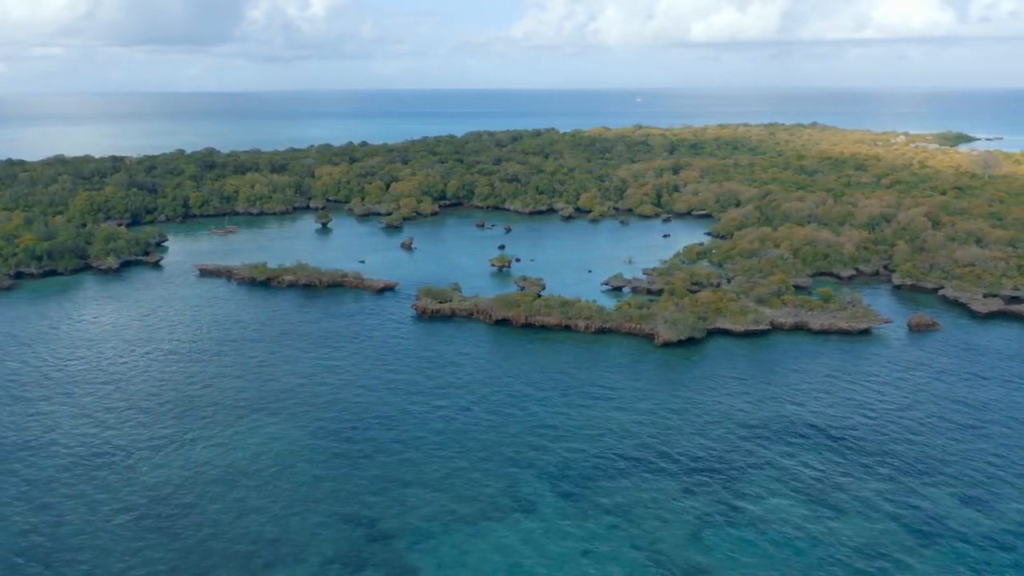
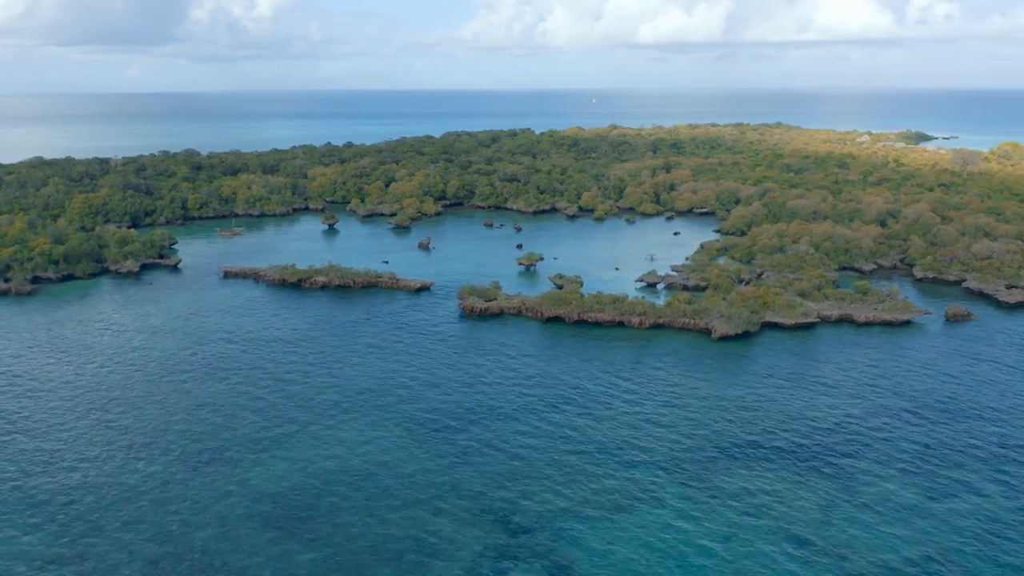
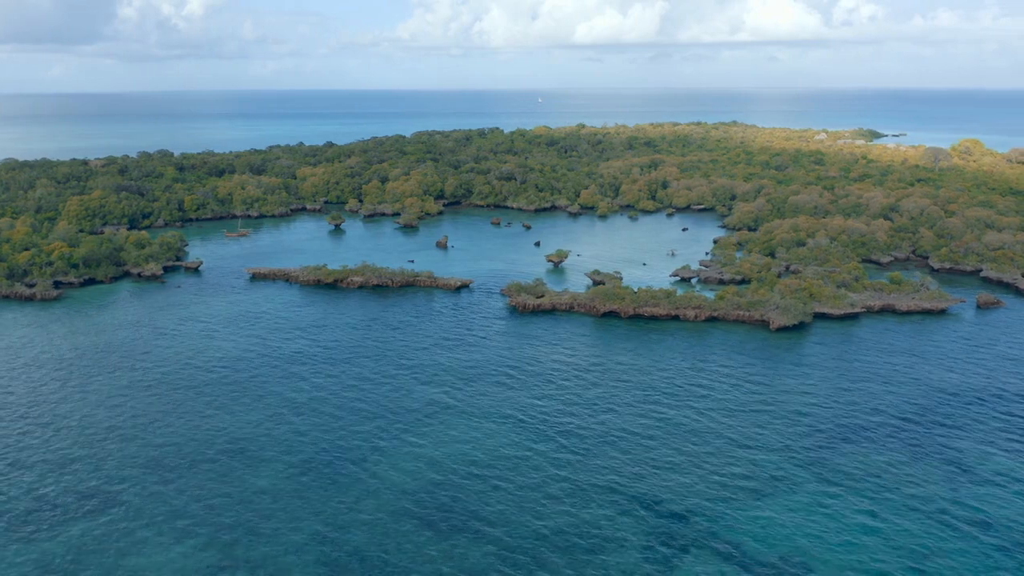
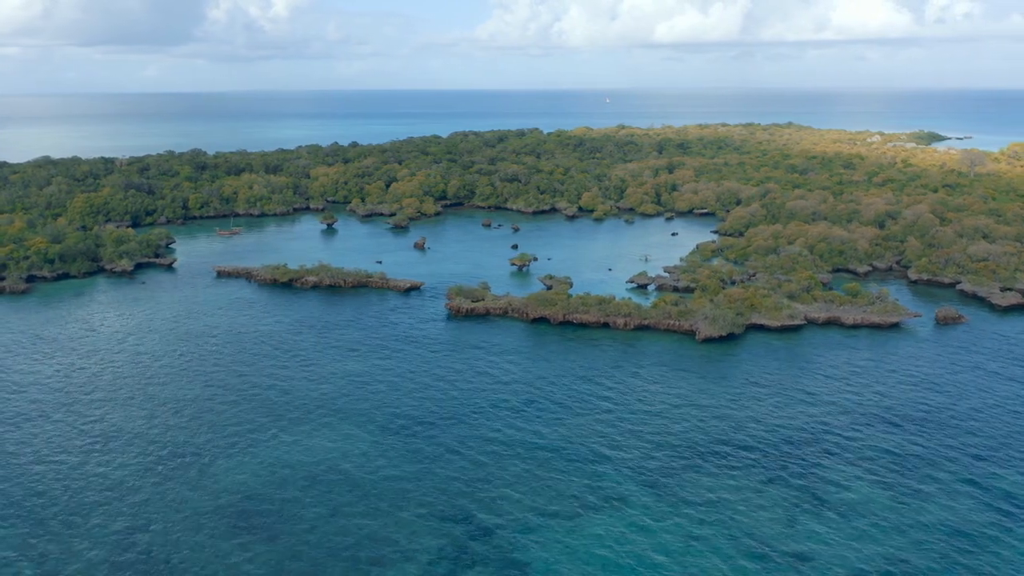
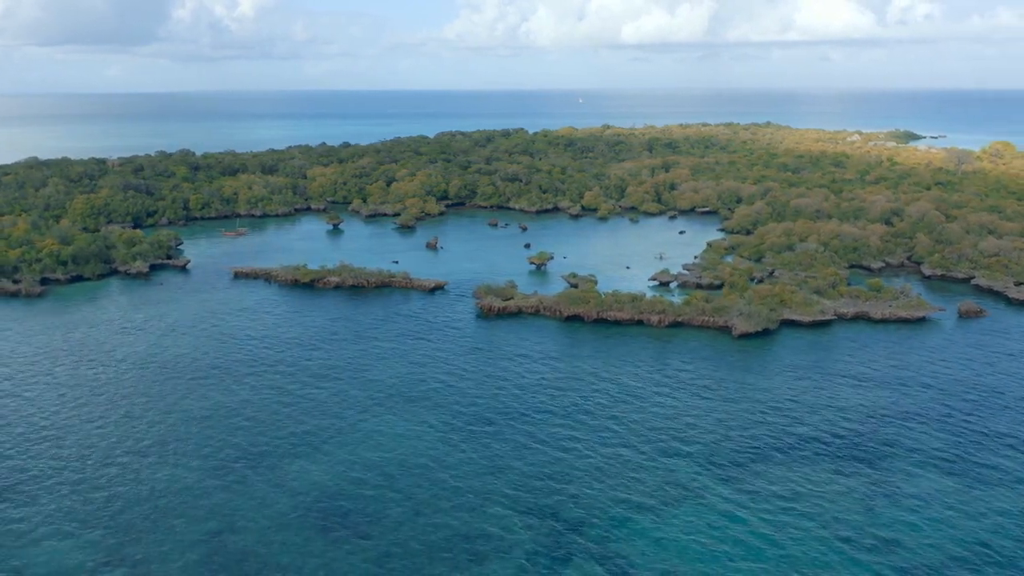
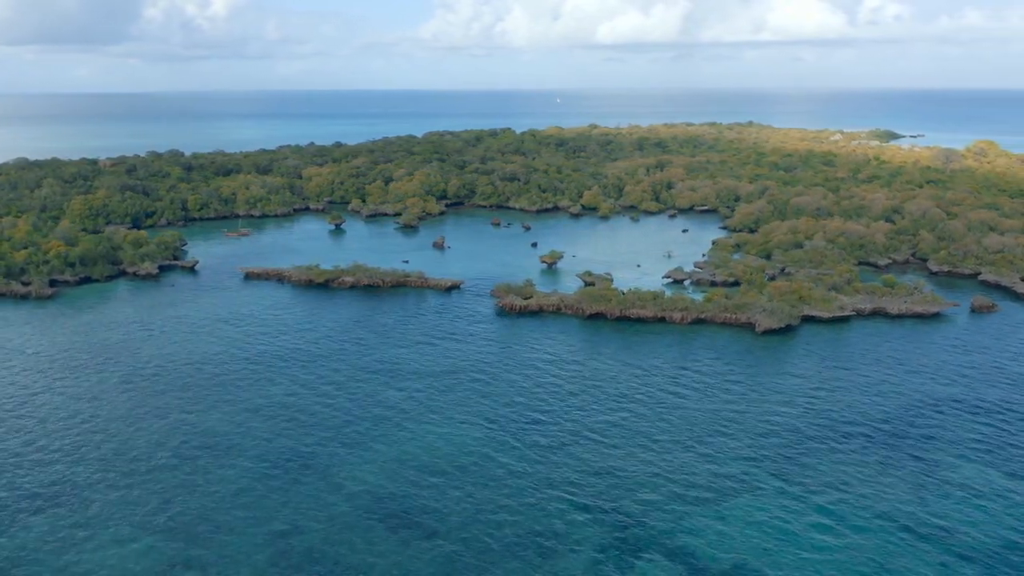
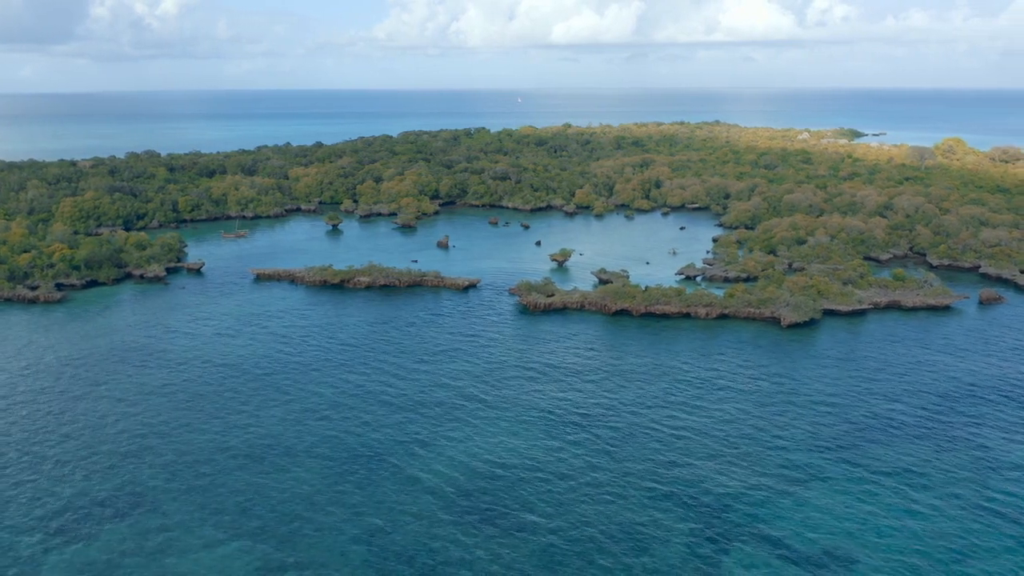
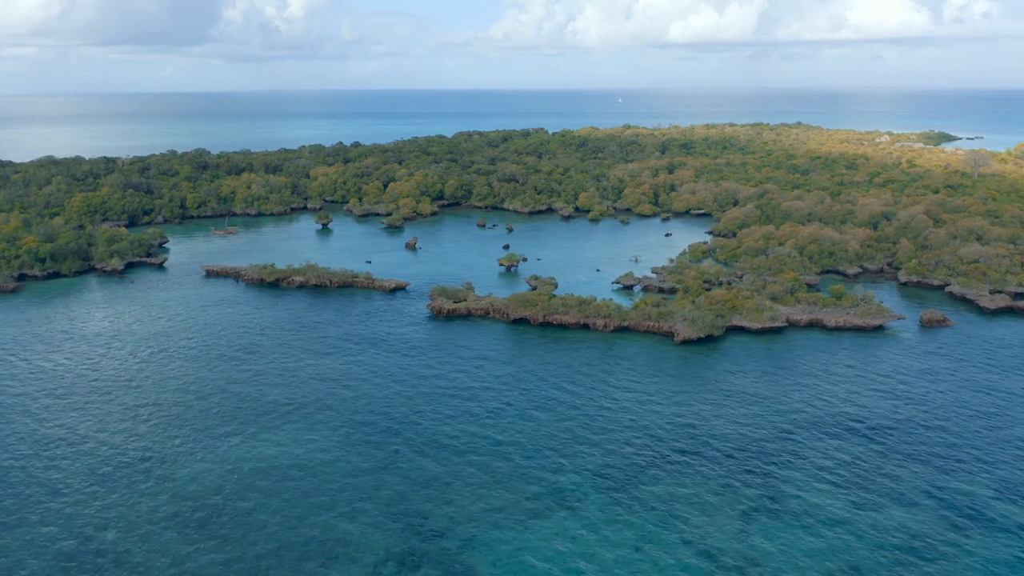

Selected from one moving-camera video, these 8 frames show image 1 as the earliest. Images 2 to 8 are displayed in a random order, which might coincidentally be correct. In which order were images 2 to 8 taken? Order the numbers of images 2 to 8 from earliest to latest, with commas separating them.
8, 4, 2, 5, 6, 3, 7
